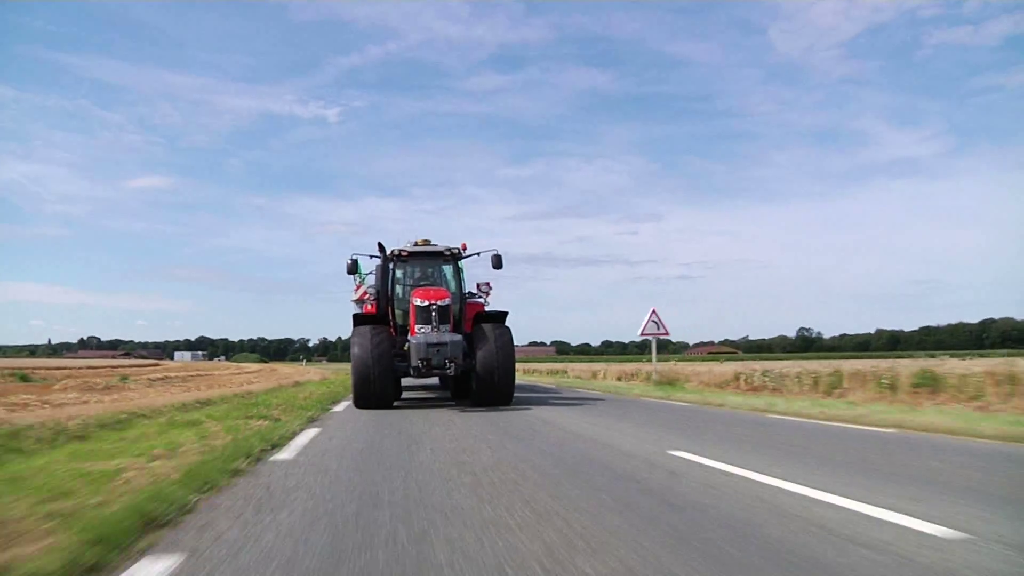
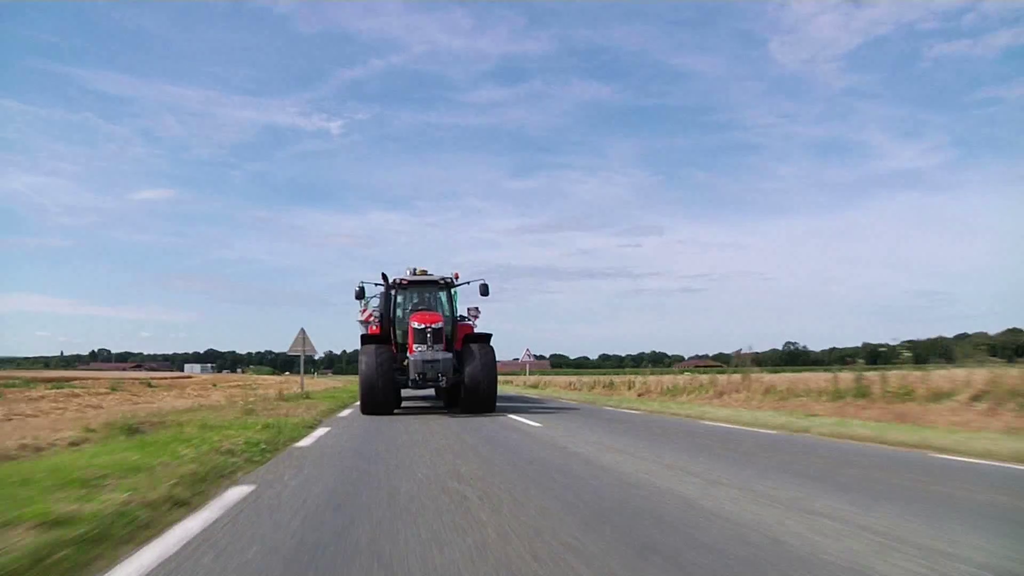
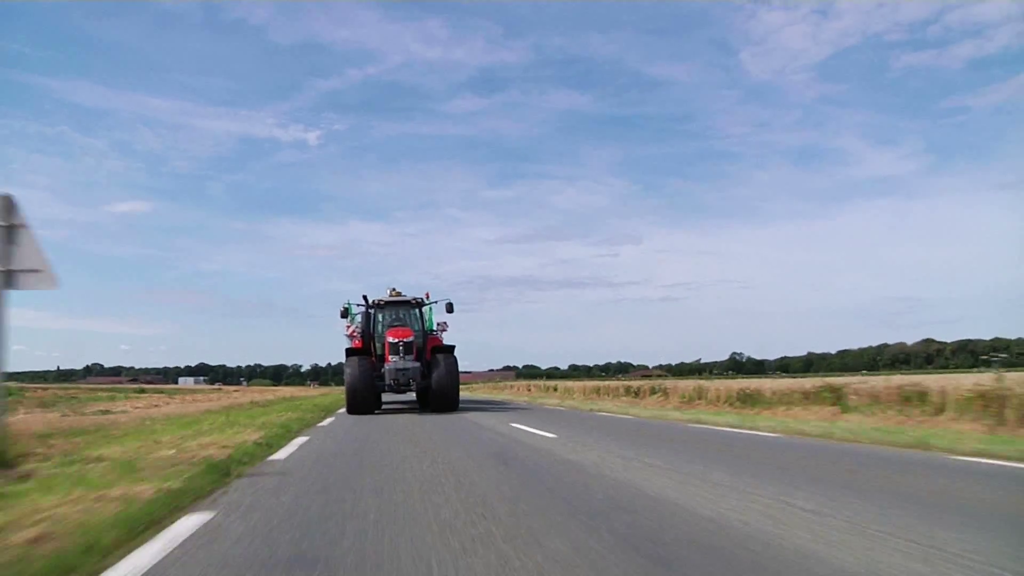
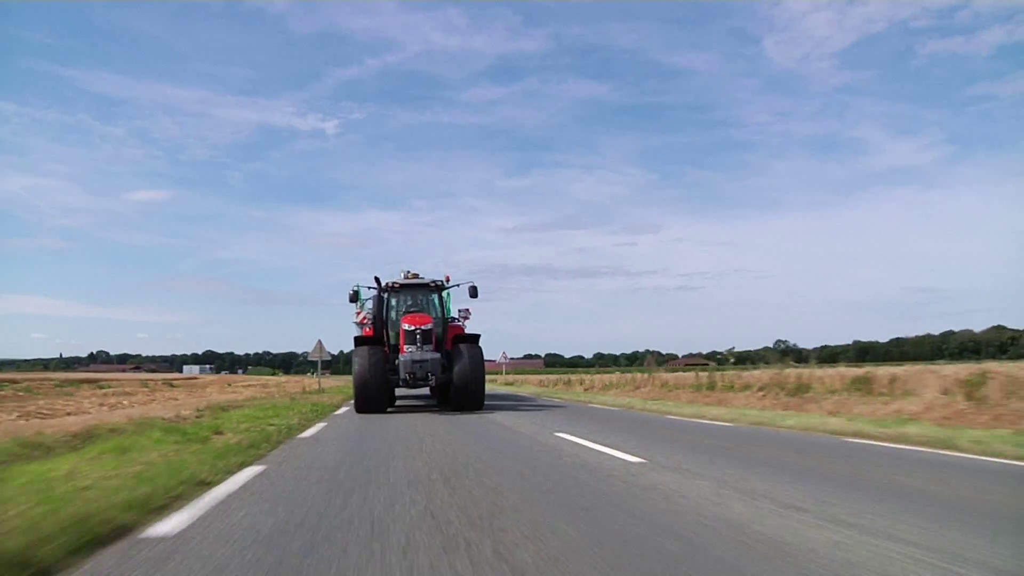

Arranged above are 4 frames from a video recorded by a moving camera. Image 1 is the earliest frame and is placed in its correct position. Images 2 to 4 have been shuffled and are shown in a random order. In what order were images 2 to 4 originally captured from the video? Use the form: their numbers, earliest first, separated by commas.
2, 4, 3
